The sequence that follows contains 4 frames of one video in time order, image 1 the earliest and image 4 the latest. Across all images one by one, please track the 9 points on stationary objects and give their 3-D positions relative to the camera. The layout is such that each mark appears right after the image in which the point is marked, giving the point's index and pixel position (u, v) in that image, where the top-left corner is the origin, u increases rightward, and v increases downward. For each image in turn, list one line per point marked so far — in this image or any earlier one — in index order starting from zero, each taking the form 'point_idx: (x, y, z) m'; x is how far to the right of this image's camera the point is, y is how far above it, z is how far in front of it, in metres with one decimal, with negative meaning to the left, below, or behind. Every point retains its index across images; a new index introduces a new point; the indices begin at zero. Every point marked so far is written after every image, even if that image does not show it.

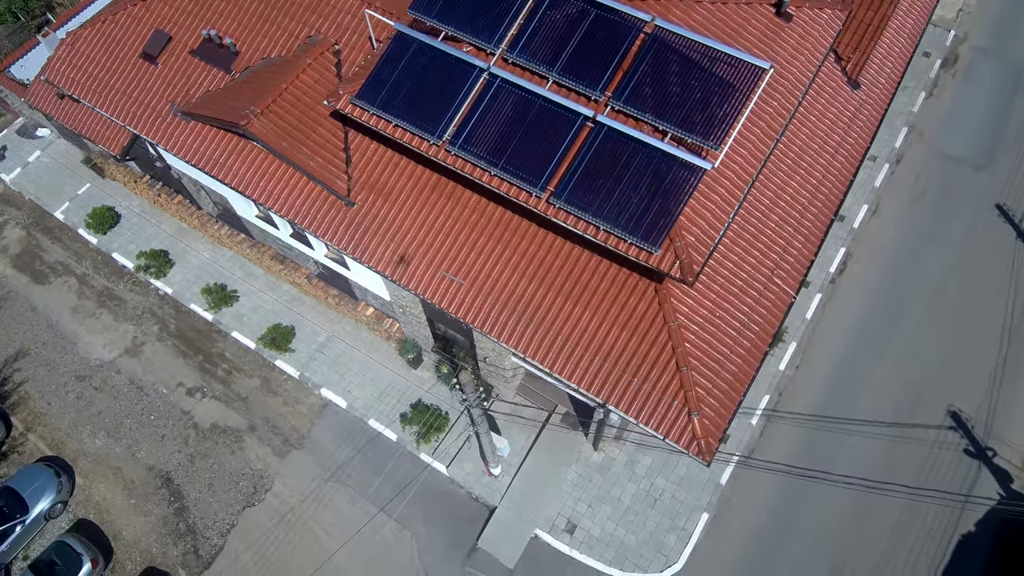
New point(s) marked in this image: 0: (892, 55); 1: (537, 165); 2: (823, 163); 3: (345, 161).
0: (+9.9, +6.0, +16.9) m
1: (+0.5, +2.3, +12.8) m
2: (+7.2, +3.0, +14.9) m
3: (-3.8, +3.0, +14.8) m
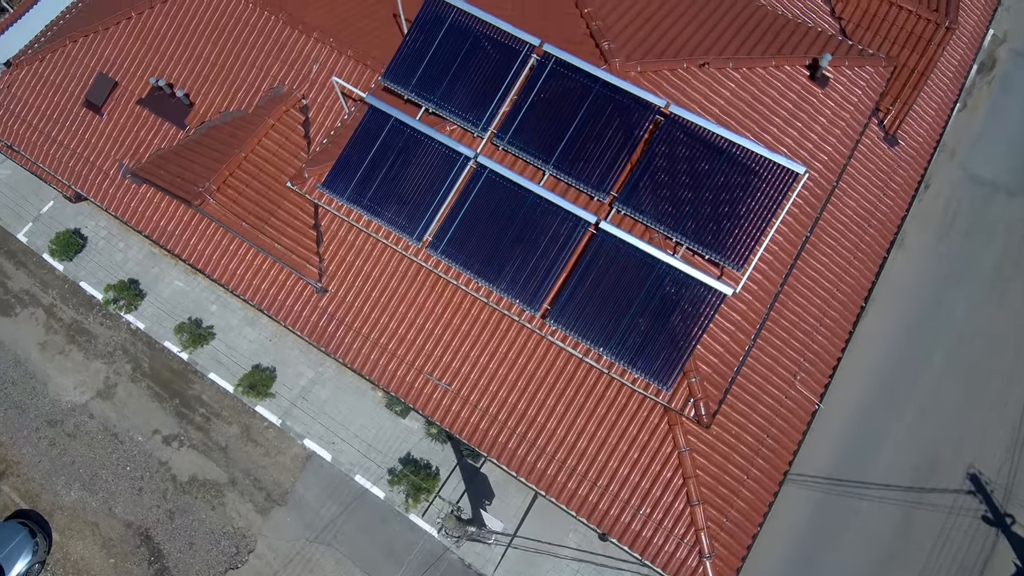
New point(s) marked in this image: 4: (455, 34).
0: (+9.7, +4.2, +14.9) m
1: (+0.3, +0.1, +11.2) m
2: (+7.0, +1.0, +13.2) m
3: (-4.0, +1.0, +13.1) m
4: (-1.0, +4.7, +11.9) m
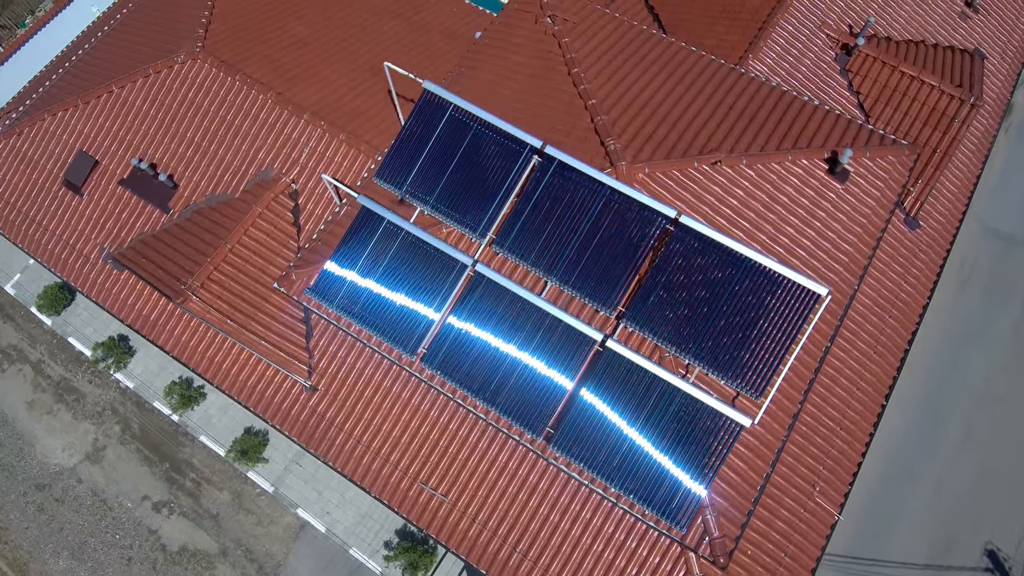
0: (+9.7, +2.3, +14.2) m
1: (+0.3, -1.9, +10.5) m
2: (+7.0, -0.9, +12.5) m
3: (-4.0, -0.9, +12.4) m
4: (-1.0, +2.7, +11.2) m
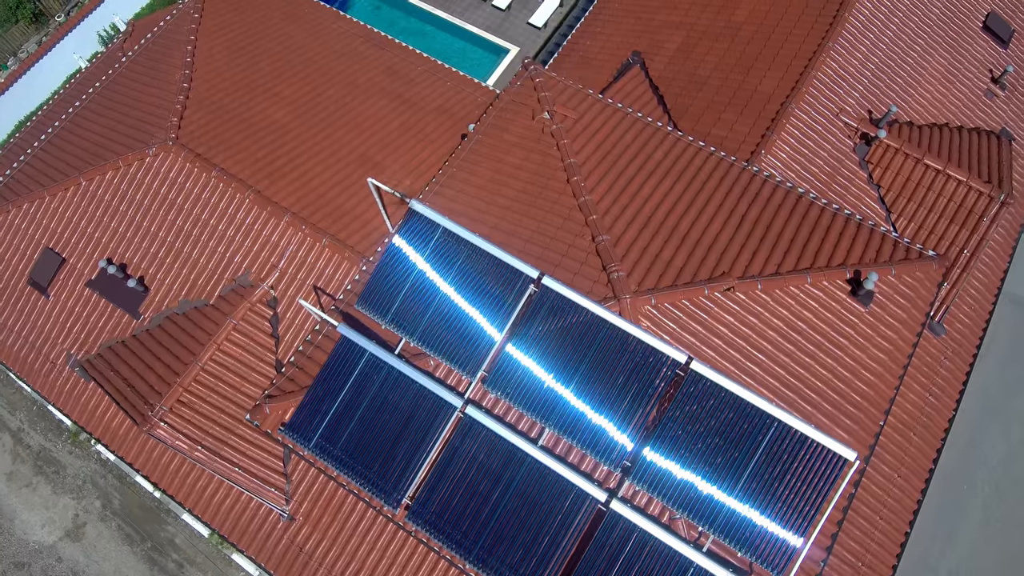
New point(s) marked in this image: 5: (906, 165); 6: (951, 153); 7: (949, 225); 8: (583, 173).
0: (+9.6, +0.1, +13.2) m
1: (+0.2, -4.0, +9.6) m
2: (+6.9, -3.1, +11.6) m
3: (-4.1, -3.1, +11.6) m
4: (-1.1, +0.5, +10.3) m
5: (+7.9, +2.4, +12.9) m
6: (+9.1, +2.8, +13.3) m
7: (+8.6, +1.2, +12.8) m
8: (+1.2, +2.0, +11.2) m
